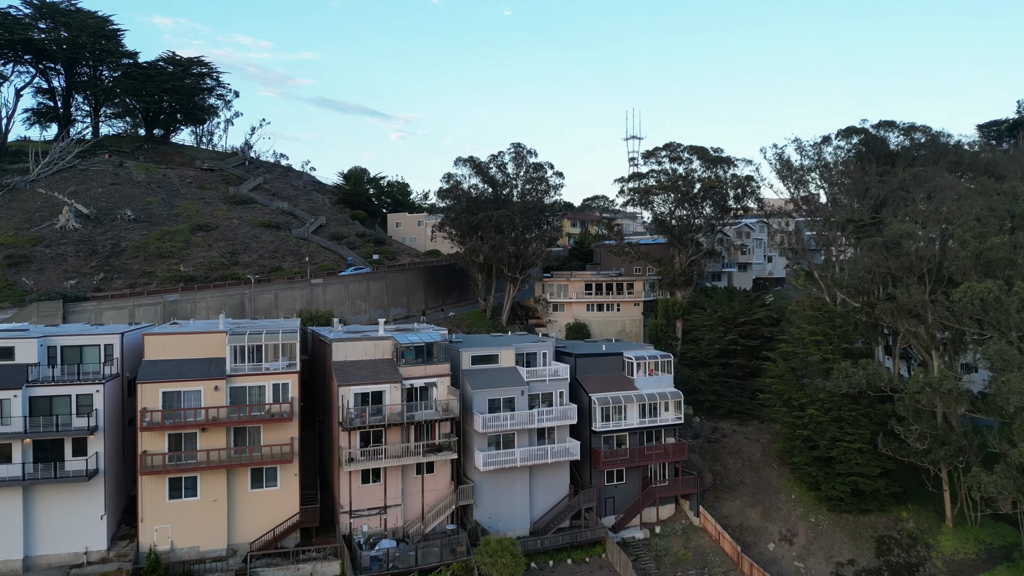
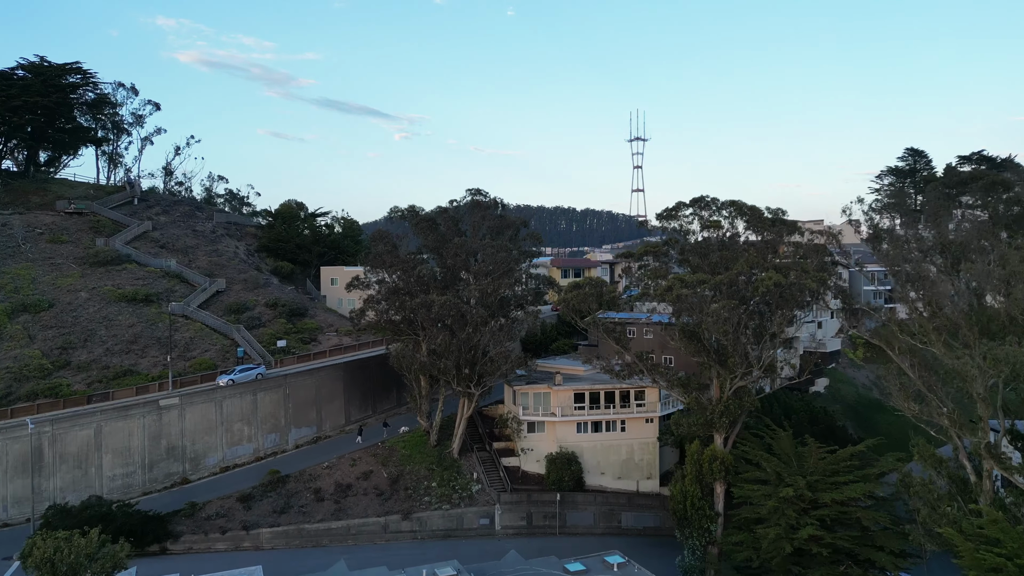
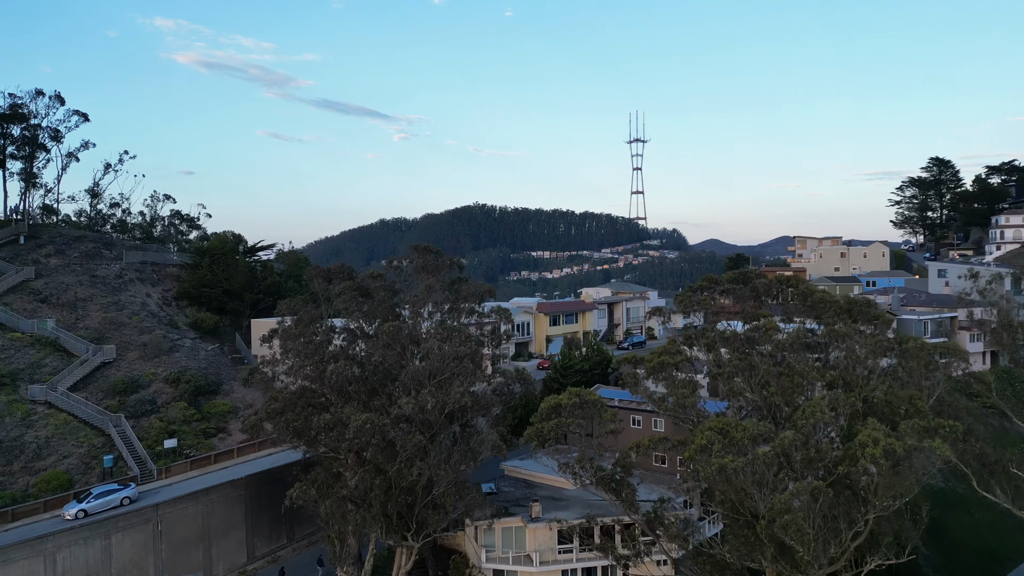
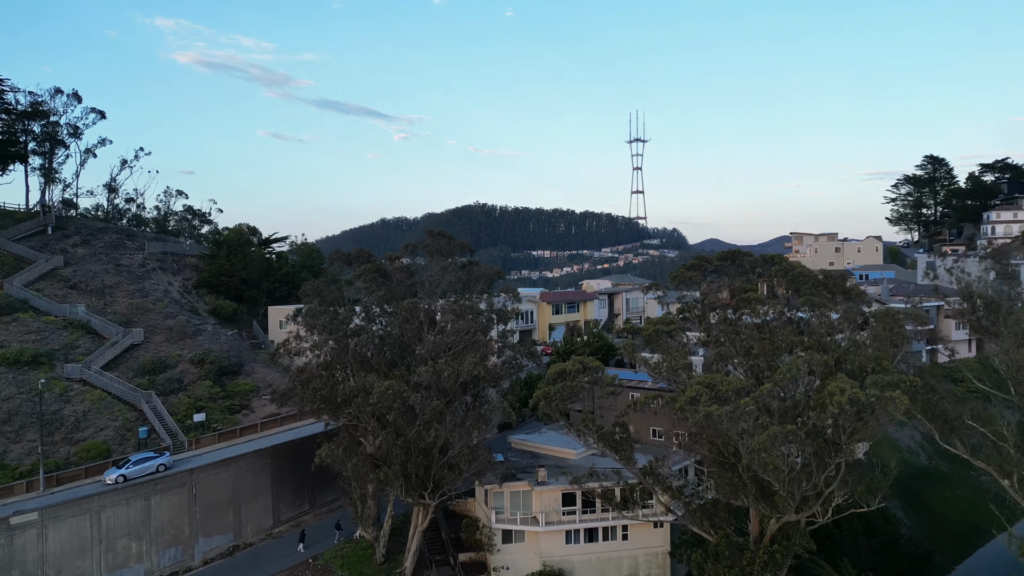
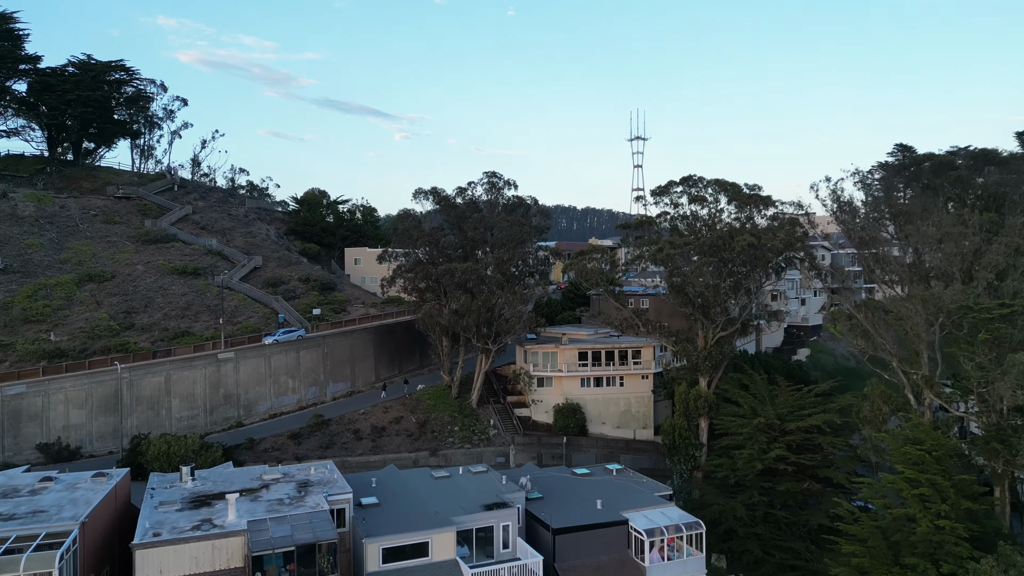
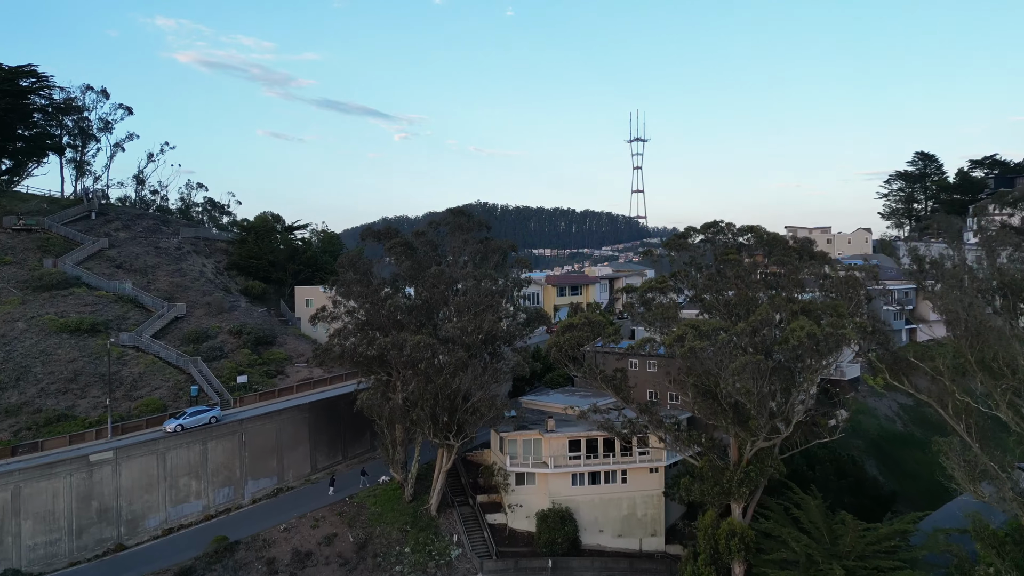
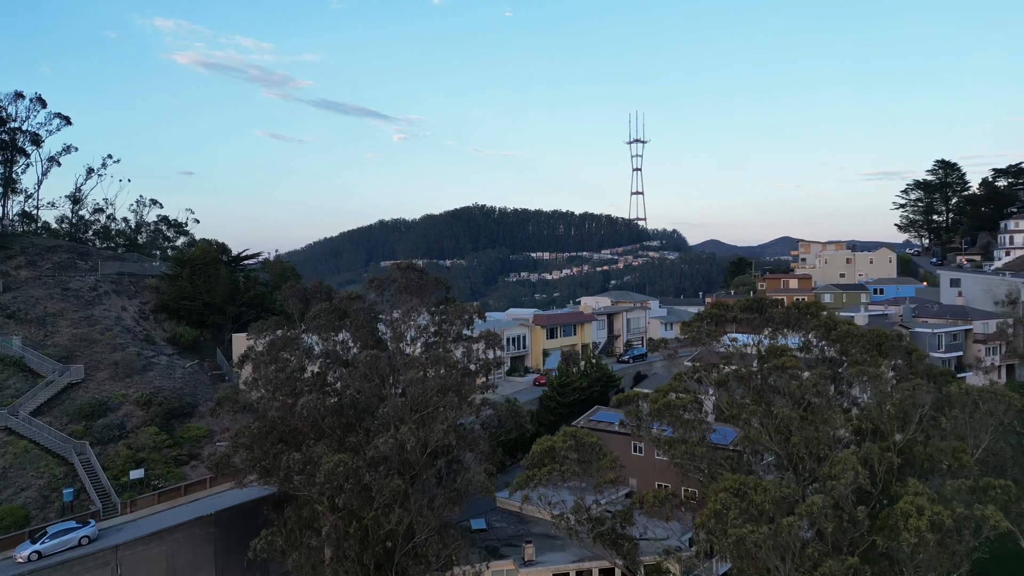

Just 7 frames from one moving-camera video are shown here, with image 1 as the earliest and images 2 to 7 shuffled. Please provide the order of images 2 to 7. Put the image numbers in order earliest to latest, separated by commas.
5, 2, 6, 4, 3, 7
